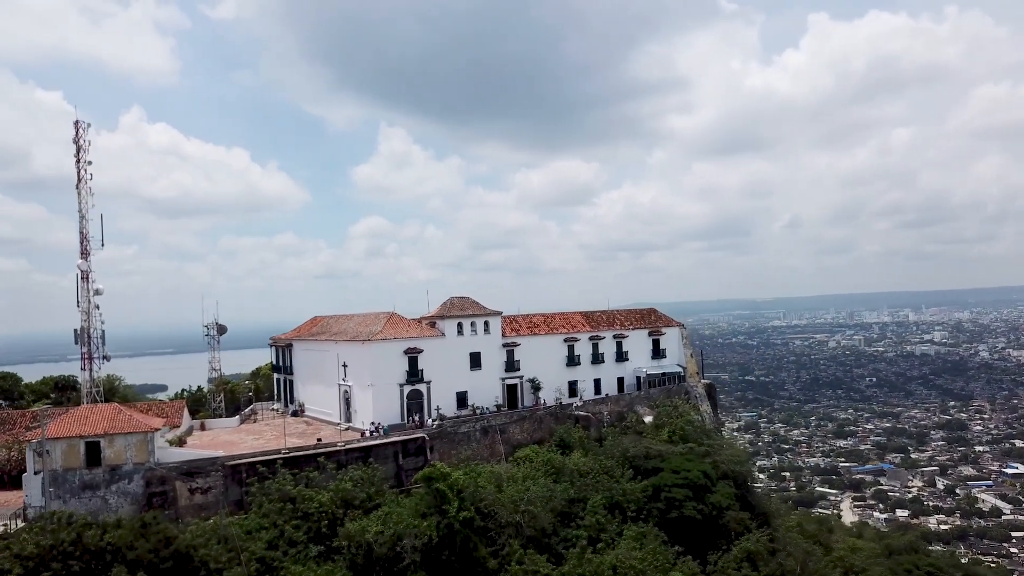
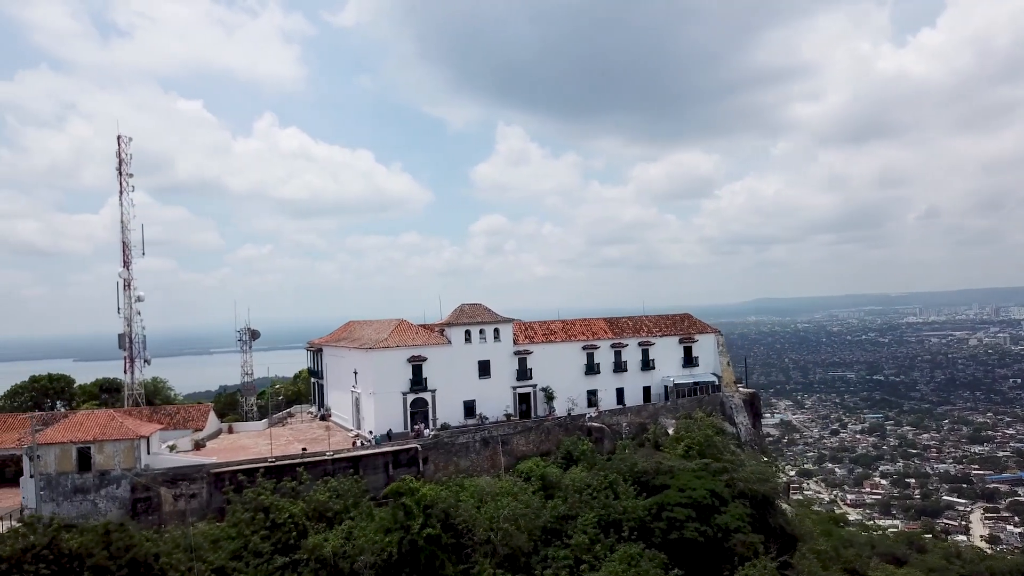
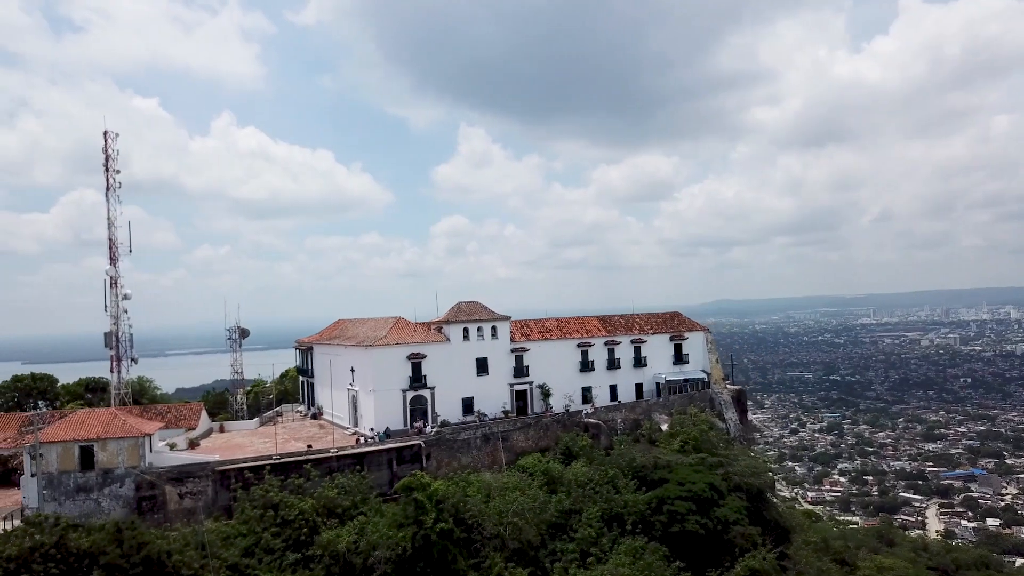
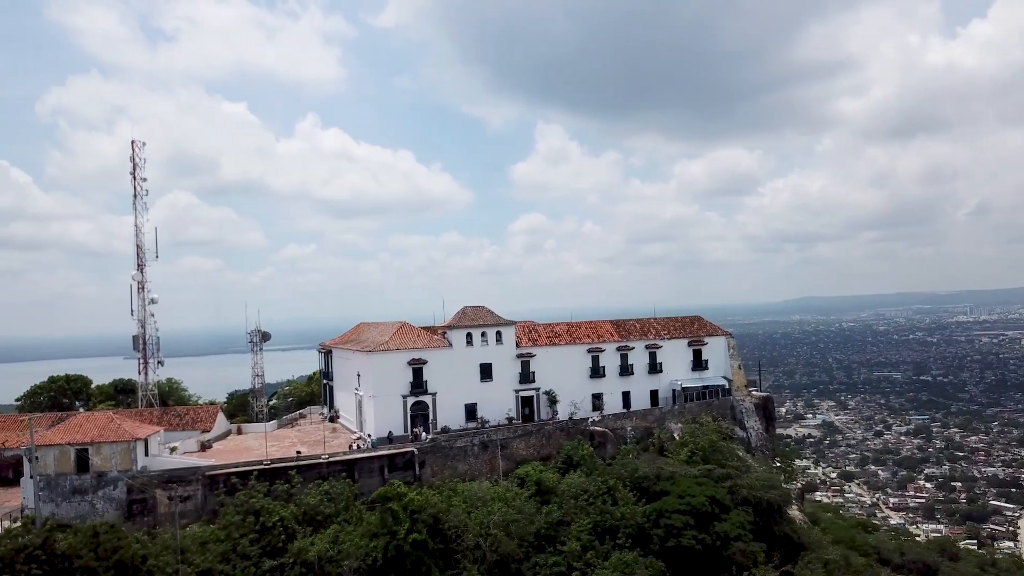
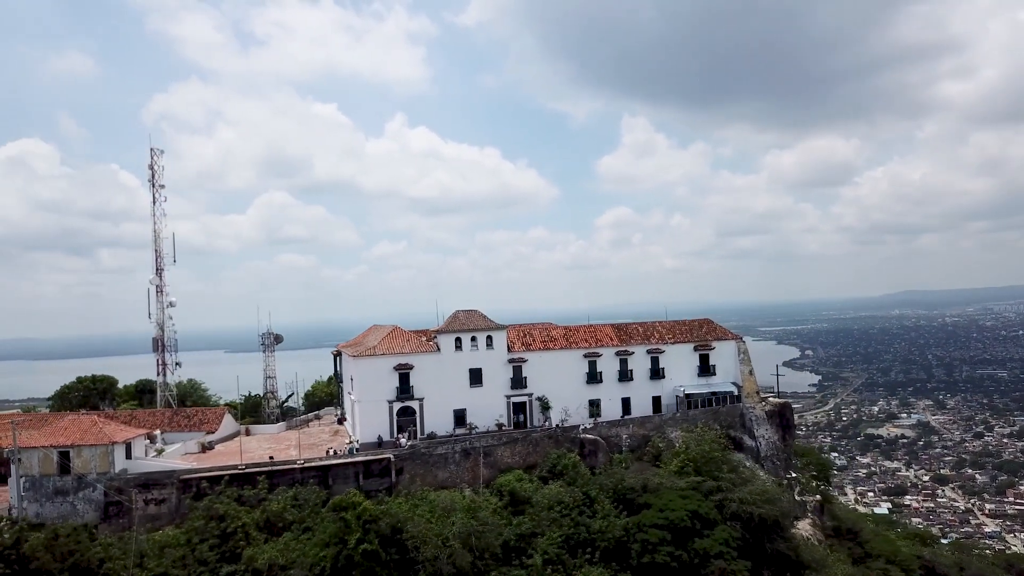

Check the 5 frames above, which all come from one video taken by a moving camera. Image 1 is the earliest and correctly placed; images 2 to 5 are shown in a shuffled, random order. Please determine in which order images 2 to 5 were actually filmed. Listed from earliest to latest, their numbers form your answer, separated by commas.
3, 2, 4, 5
